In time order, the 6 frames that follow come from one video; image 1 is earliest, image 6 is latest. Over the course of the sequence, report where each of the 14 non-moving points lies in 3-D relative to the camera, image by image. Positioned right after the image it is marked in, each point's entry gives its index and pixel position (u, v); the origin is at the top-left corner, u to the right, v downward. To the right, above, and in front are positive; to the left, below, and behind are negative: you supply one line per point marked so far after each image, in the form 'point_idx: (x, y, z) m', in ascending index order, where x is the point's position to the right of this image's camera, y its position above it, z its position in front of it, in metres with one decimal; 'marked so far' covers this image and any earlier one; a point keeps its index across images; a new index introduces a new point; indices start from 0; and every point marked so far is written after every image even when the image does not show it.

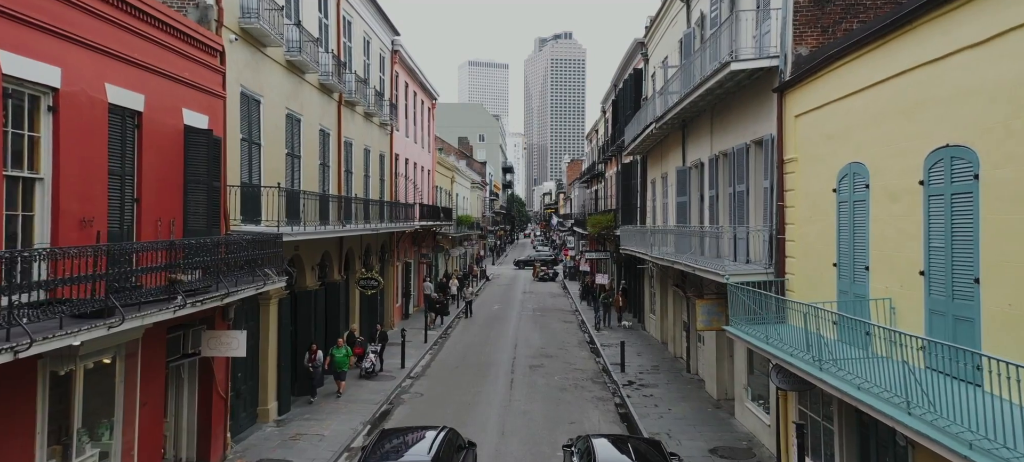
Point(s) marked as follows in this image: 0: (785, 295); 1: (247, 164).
0: (+4.4, -1.0, +12.0) m
1: (-4.9, +1.2, +13.7) m
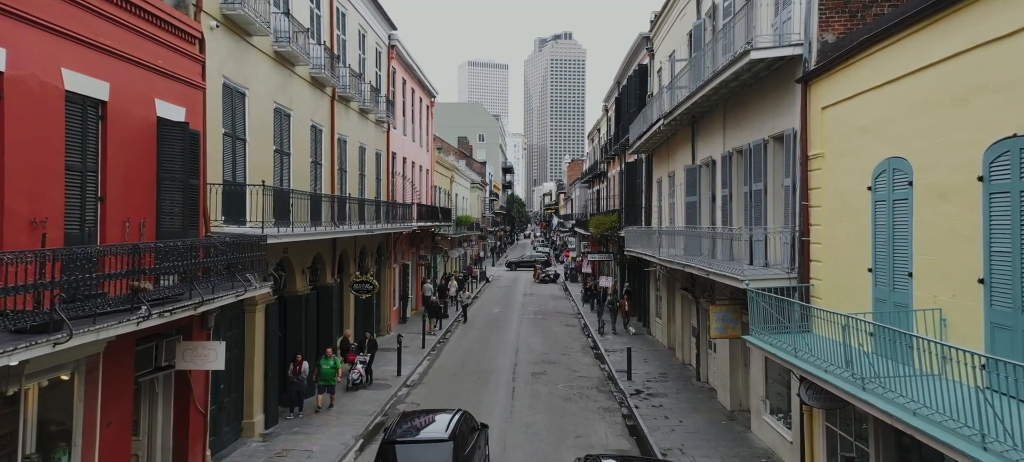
0: (+4.4, -1.1, +11.1) m
1: (-4.8, +1.2, +12.8) m
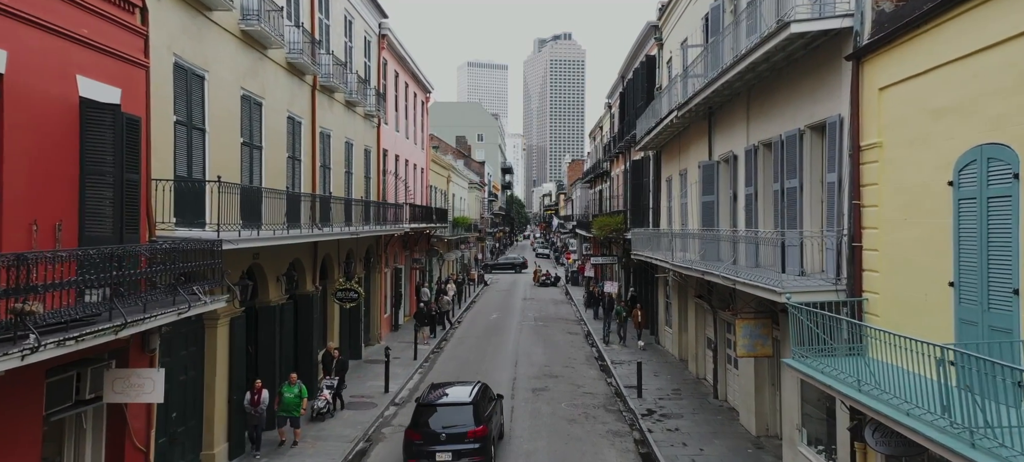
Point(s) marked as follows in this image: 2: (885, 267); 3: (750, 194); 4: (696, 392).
0: (+4.4, -1.1, +9.4) m
1: (-4.8, +1.2, +11.1) m
2: (+4.4, -0.4, +8.9) m
3: (+4.6, +0.7, +14.4) m
4: (+4.4, -3.8, +17.8) m
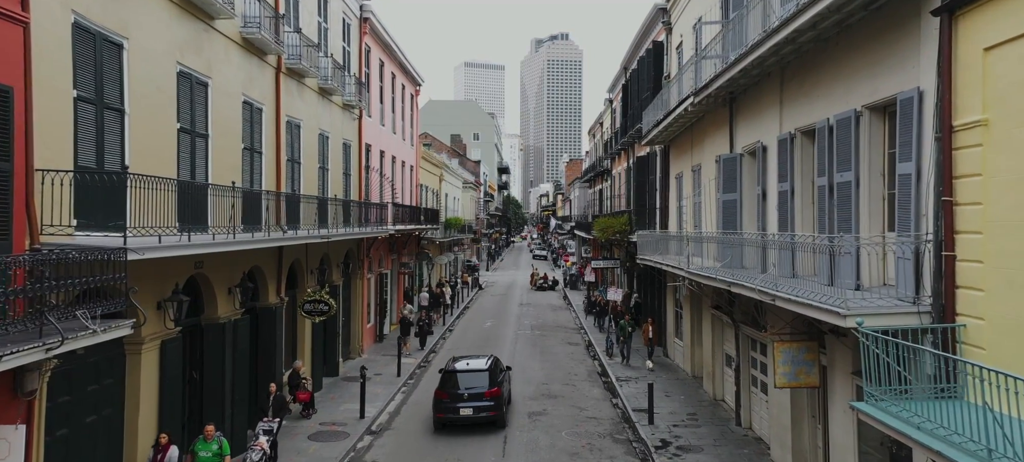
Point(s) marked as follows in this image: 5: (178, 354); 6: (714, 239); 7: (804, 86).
0: (+4.3, -1.2, +7.3) m
1: (-5.0, +1.1, +8.9) m
2: (+4.3, -0.5, +6.7) m
3: (+4.4, +0.7, +12.2) m
4: (+4.3, -3.9, +15.6) m
5: (-4.8, -1.8, +10.6) m
6: (+4.1, -0.2, +15.3) m
7: (+4.5, +2.2, +11.4) m
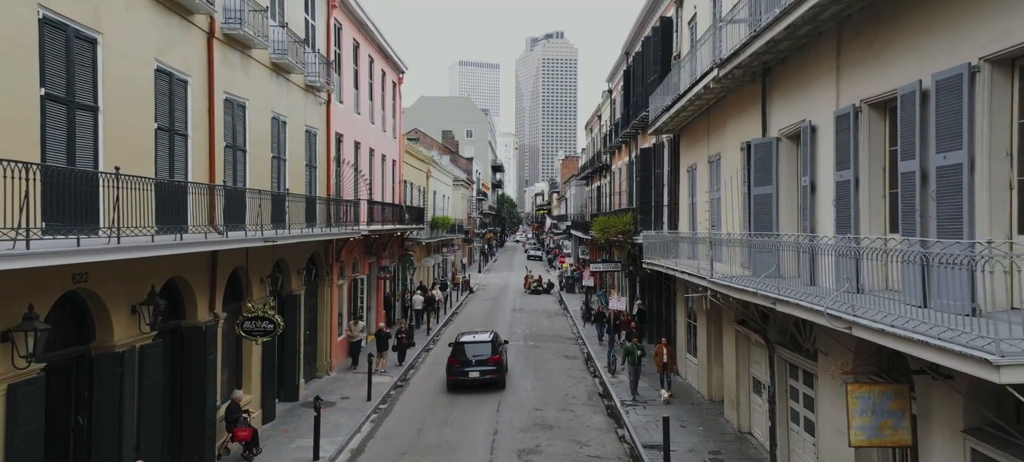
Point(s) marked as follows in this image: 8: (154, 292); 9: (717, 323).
0: (+4.1, -1.2, +4.5) m
1: (-5.2, +1.1, +6.1) m
2: (+4.1, -0.5, +4.0) m
3: (+4.2, +0.6, +9.5) m
4: (+4.0, -3.9, +12.9) m
5: (-5.0, -1.8, +7.8) m
6: (+3.9, -0.2, +12.5) m
7: (+4.2, +2.2, +8.7) m
8: (-4.8, -0.8, +9.8) m
9: (+4.4, -2.0, +16.1) m
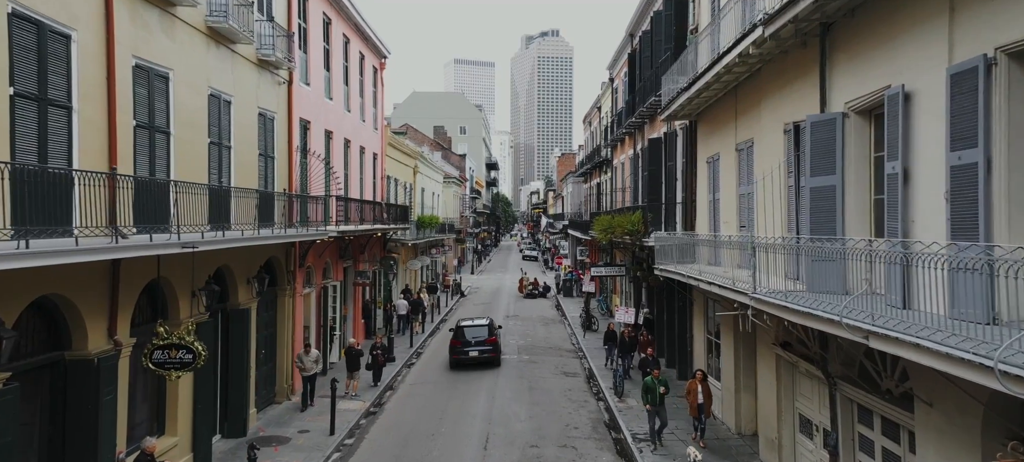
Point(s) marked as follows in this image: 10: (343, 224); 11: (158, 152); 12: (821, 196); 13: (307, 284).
0: (+4.0, -1.2, +1.8) m
1: (-5.3, +1.0, +3.2) m
2: (+4.0, -0.6, +1.2) m
3: (+4.1, +0.6, +6.7) m
4: (+3.9, -3.9, +10.1) m
5: (-5.1, -1.8, +5.0) m
6: (+3.8, -0.2, +9.8) m
7: (+4.1, +2.2, +5.9) m
8: (-4.9, -0.9, +7.0) m
9: (+4.2, -2.0, +13.3) m
10: (-4.4, +0.2, +19.3) m
11: (-5.2, +1.2, +10.9) m
12: (+4.0, +0.4, +9.4) m
13: (-5.1, -1.3, +18.5) m
